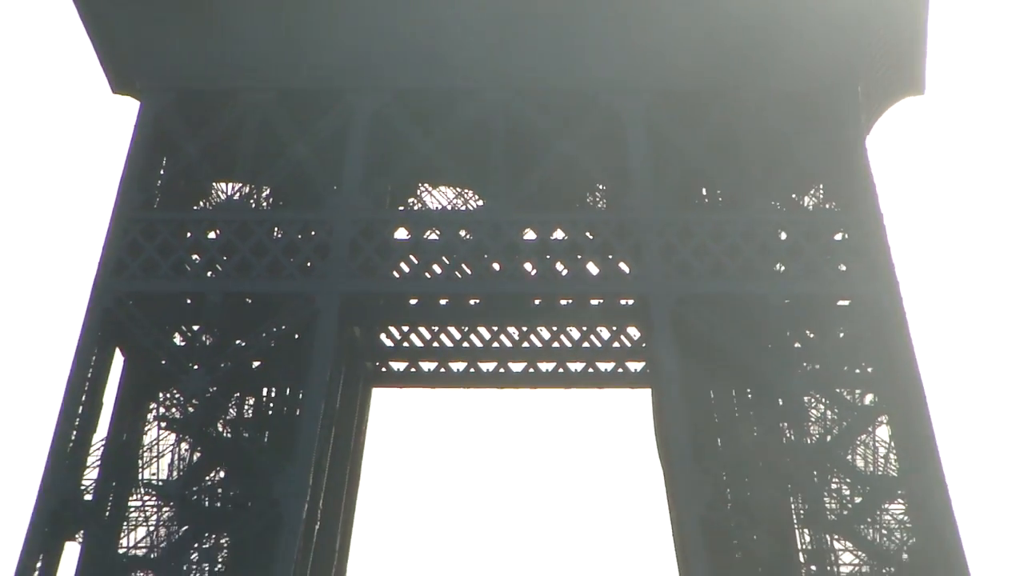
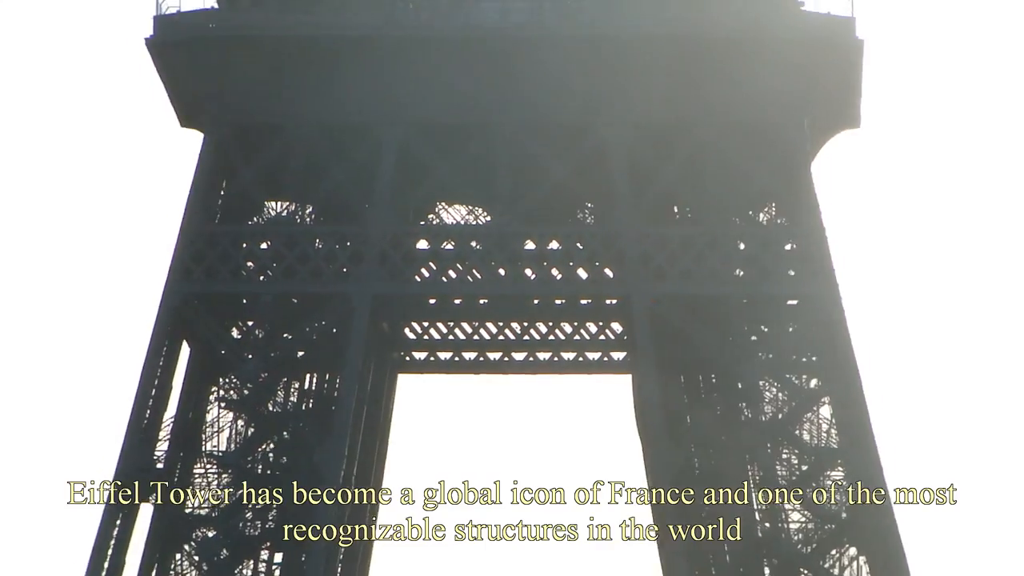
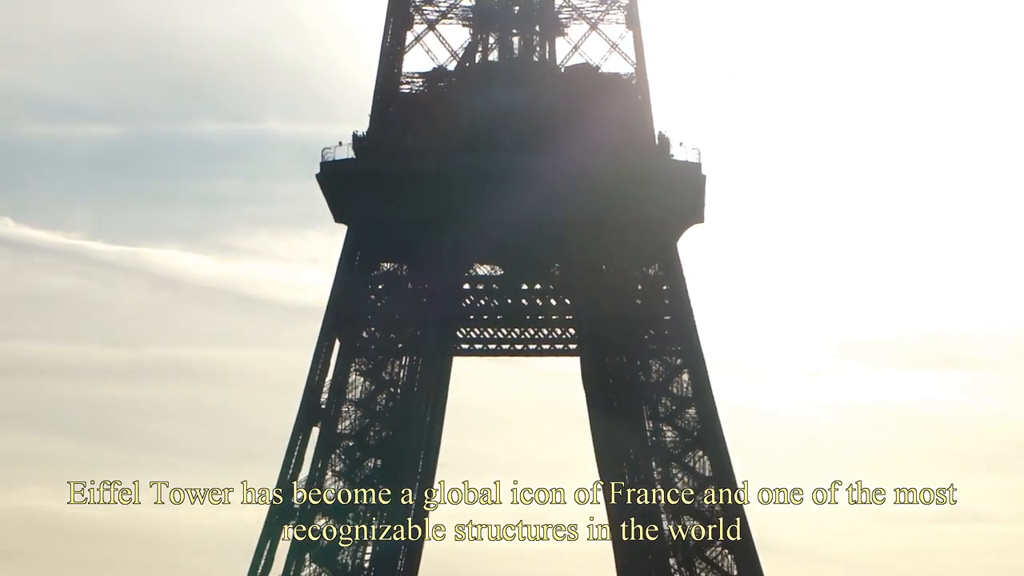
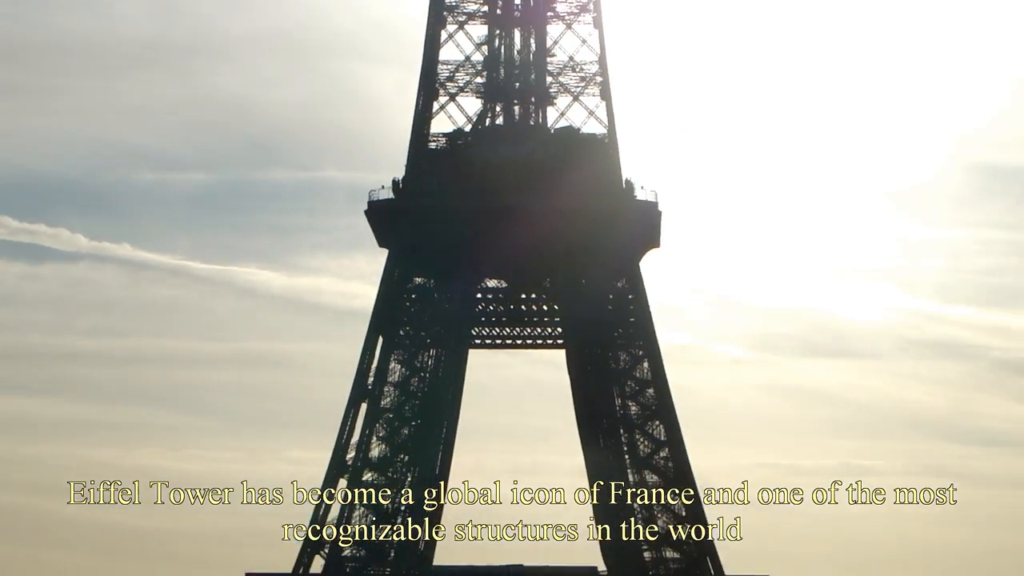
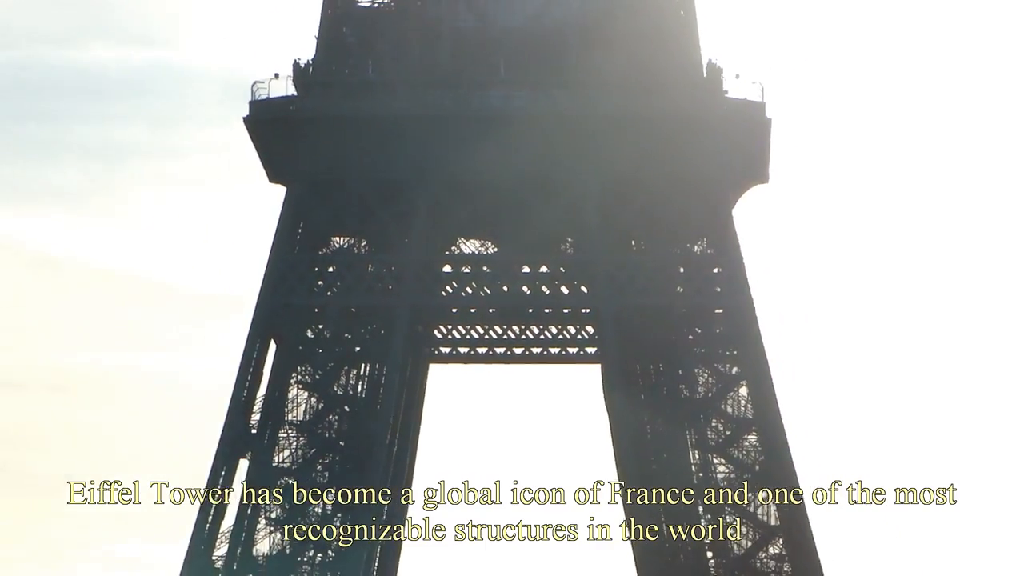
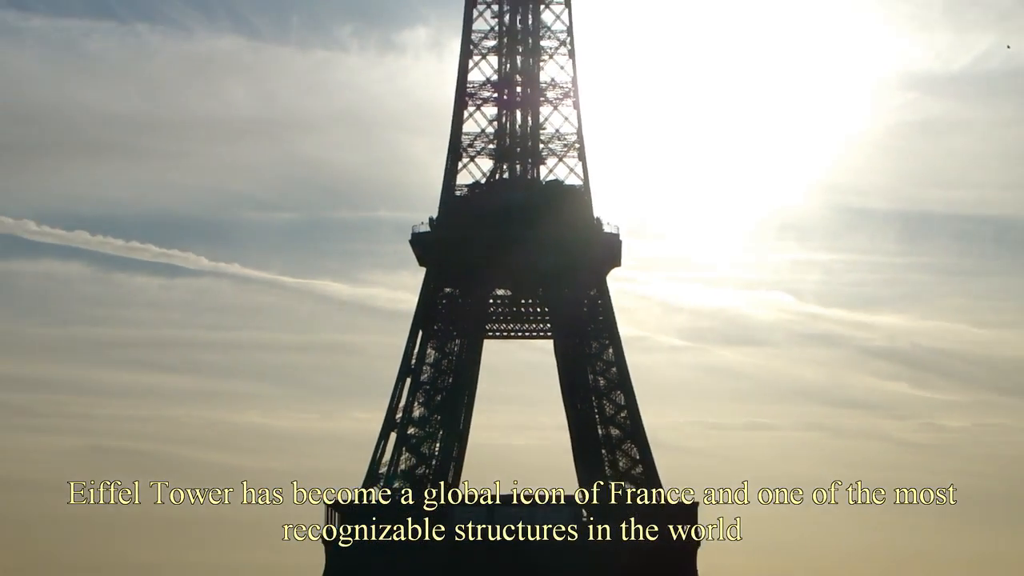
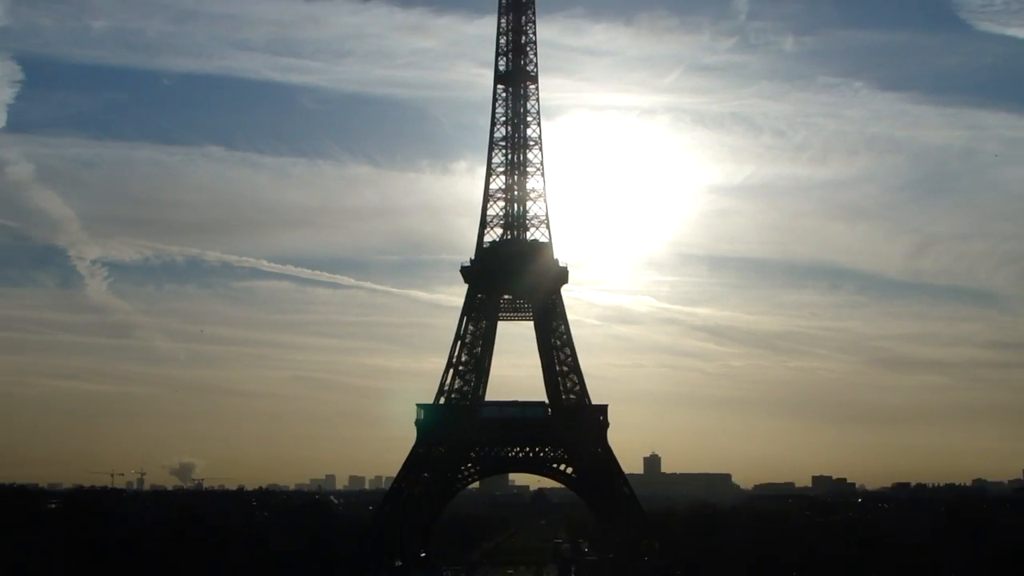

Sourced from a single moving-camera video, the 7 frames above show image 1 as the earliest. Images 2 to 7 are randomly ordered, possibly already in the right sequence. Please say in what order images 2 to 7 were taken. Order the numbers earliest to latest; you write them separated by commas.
2, 5, 3, 4, 6, 7
